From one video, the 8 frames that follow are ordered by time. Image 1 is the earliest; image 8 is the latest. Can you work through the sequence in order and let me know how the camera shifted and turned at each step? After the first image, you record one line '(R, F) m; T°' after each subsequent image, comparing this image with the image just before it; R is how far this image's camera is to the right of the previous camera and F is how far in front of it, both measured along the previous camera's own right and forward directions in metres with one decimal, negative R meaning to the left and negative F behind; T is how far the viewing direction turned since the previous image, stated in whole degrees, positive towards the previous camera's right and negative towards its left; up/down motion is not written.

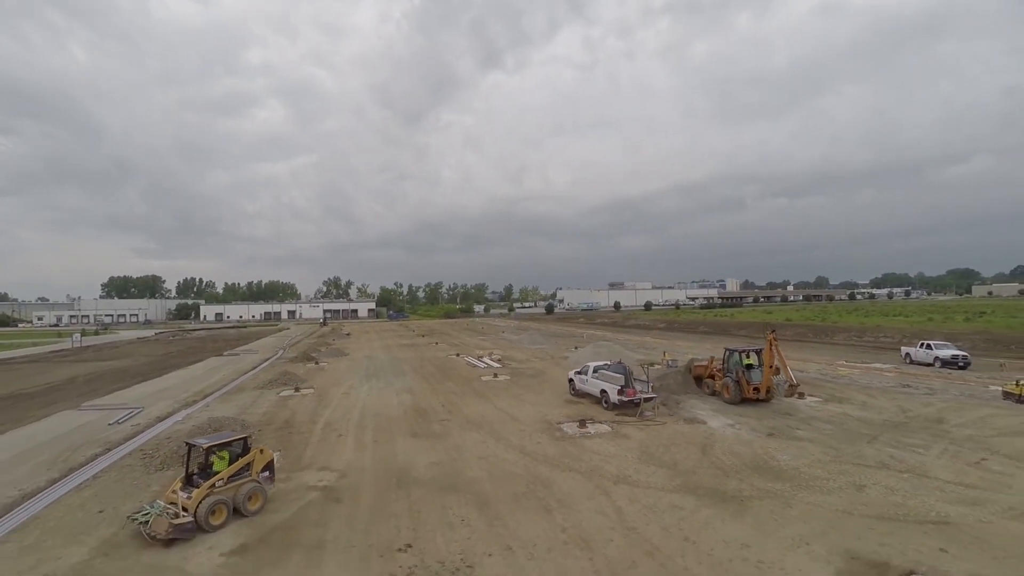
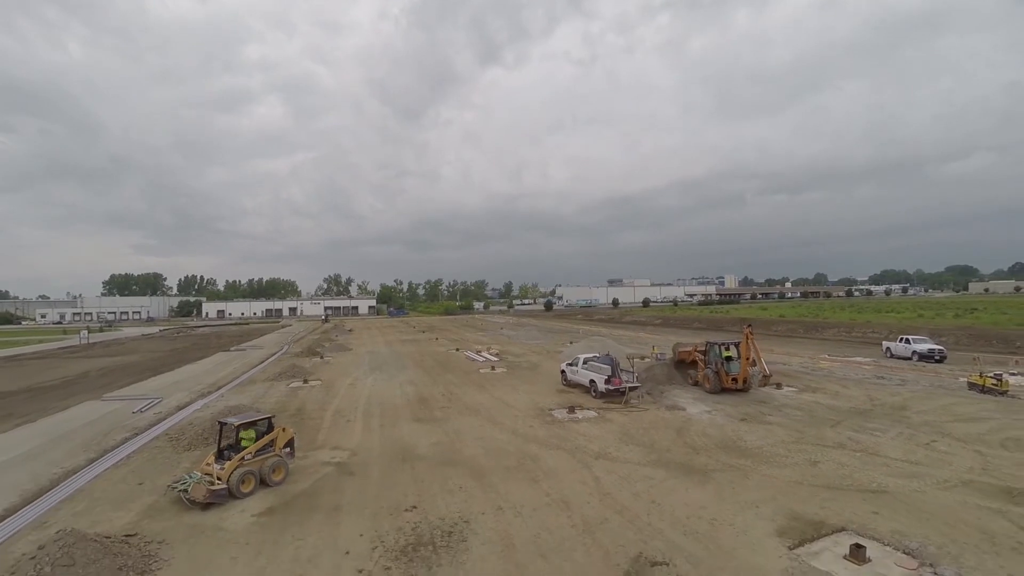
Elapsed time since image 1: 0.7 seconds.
(+0.1, -1.3) m; 0°
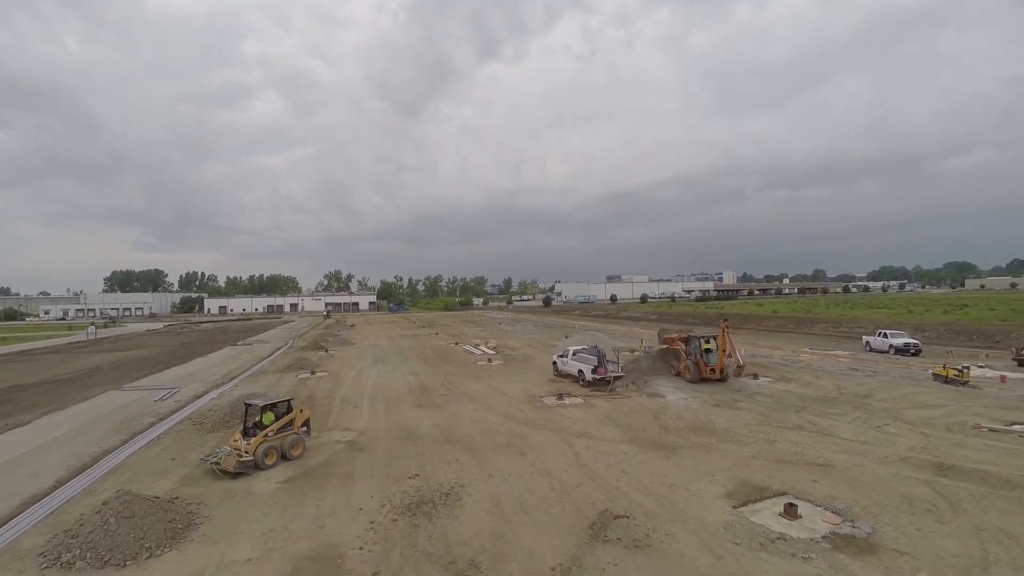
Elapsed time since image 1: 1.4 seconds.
(+0.2, -1.4) m; 0°
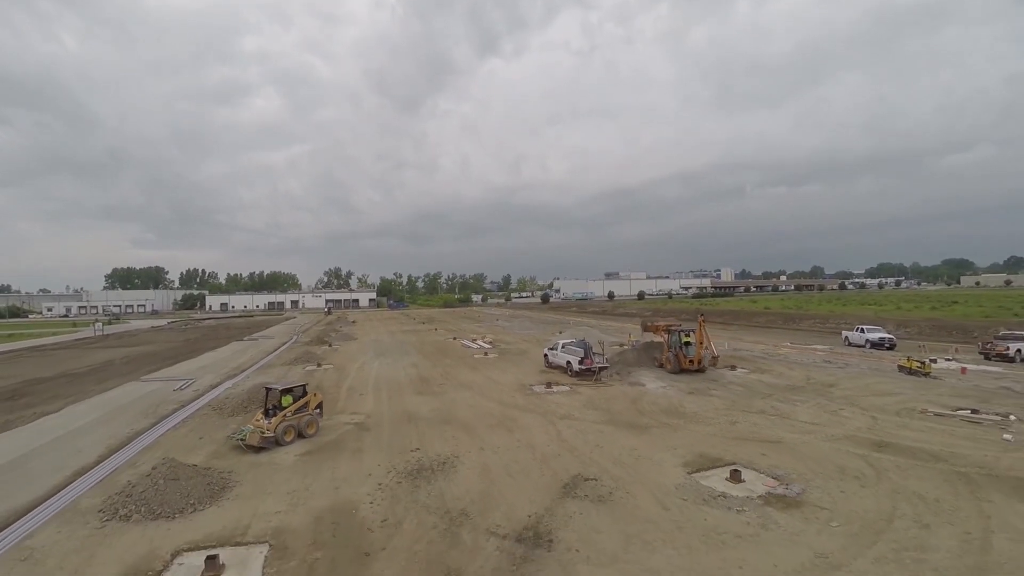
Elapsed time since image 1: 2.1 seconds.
(+0.2, -1.6) m; 0°
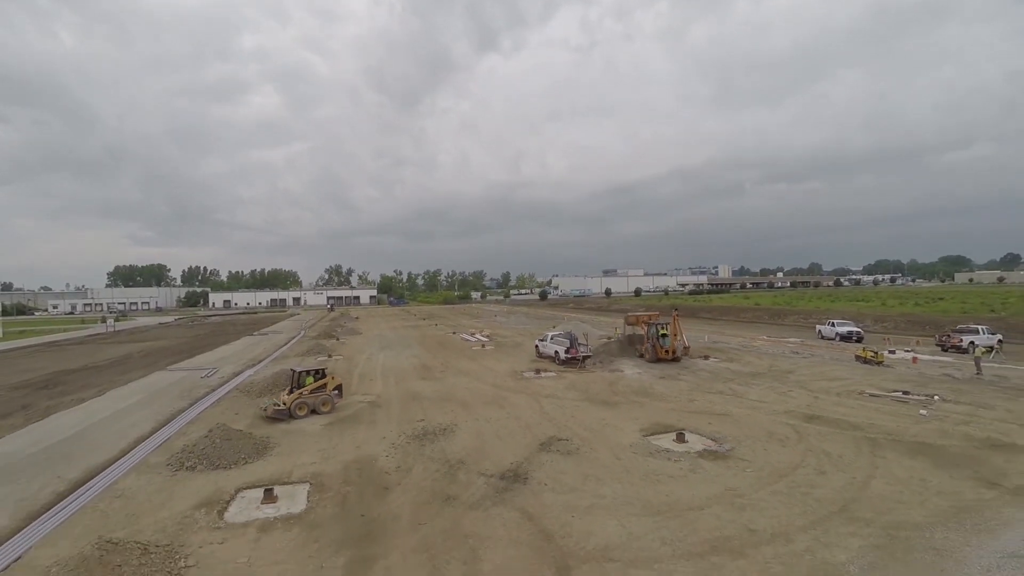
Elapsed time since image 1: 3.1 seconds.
(+0.3, -2.5) m; 0°
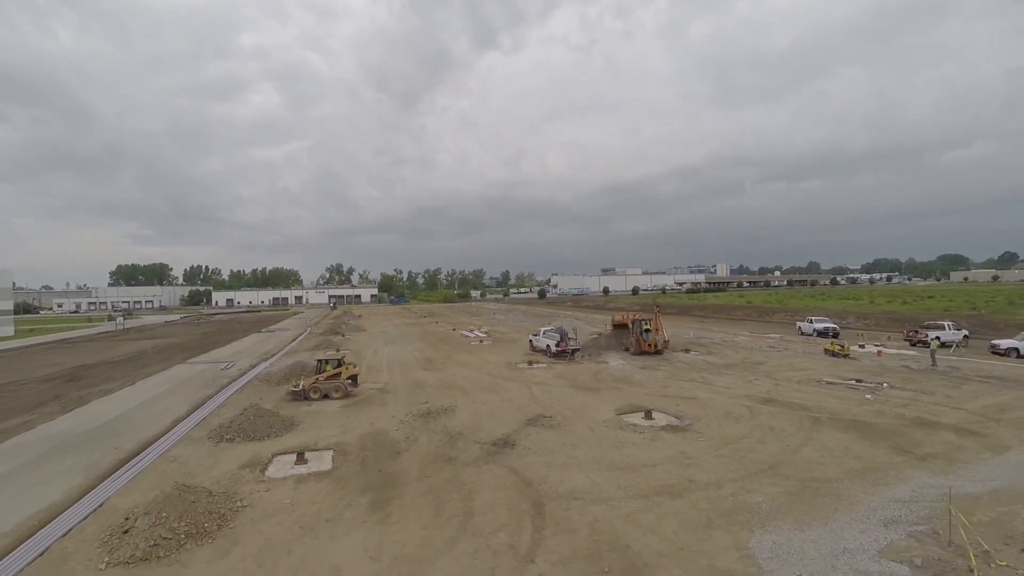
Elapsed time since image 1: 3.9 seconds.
(+0.2, -2.1) m; 0°
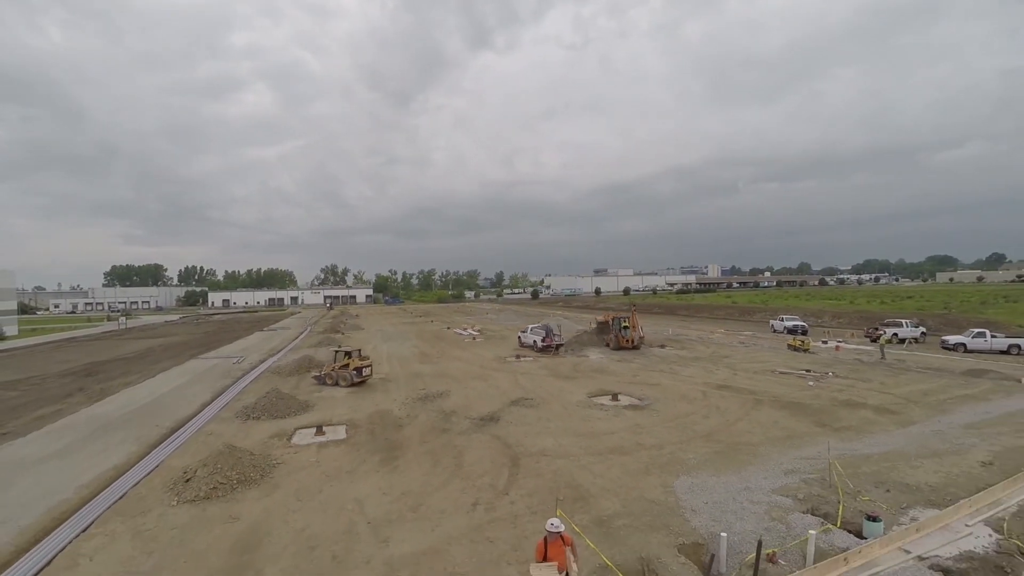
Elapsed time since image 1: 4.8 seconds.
(+0.3, -2.4) m; +1°
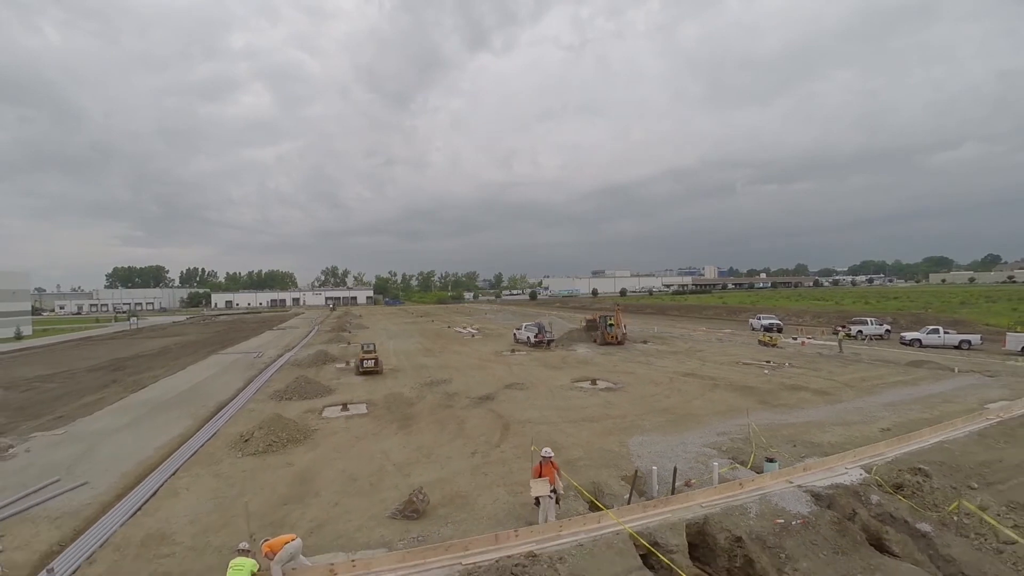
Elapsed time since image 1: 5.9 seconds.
(+0.2, -3.0) m; 0°
